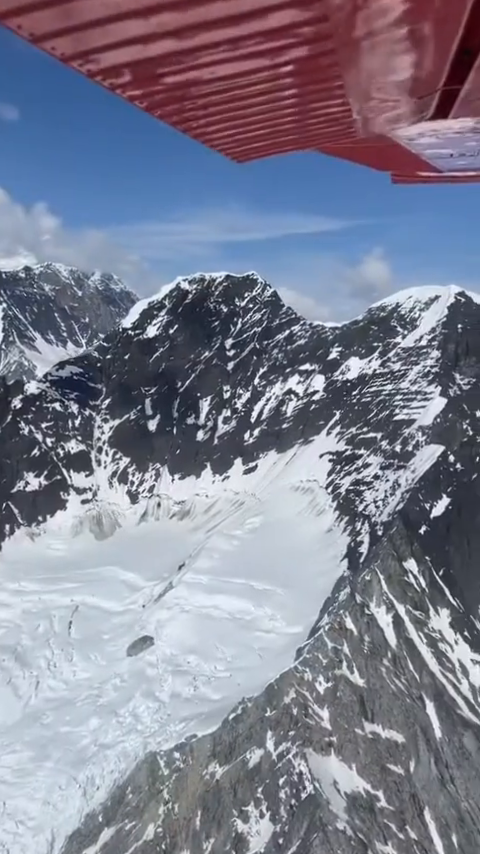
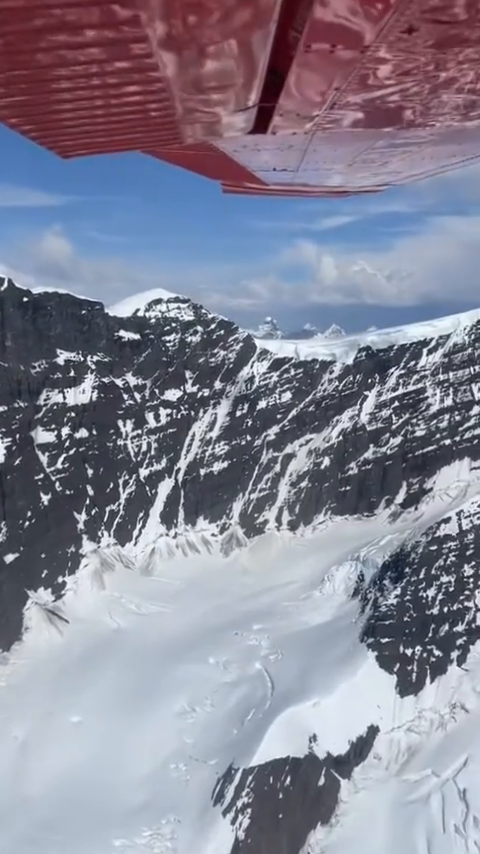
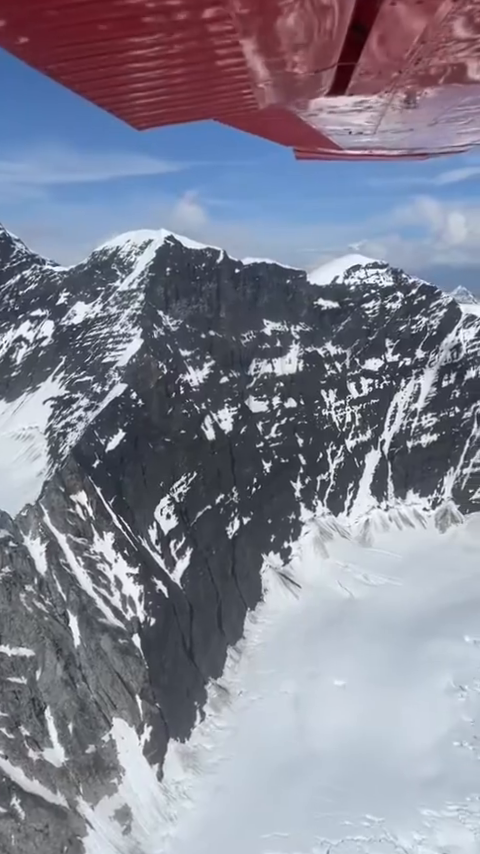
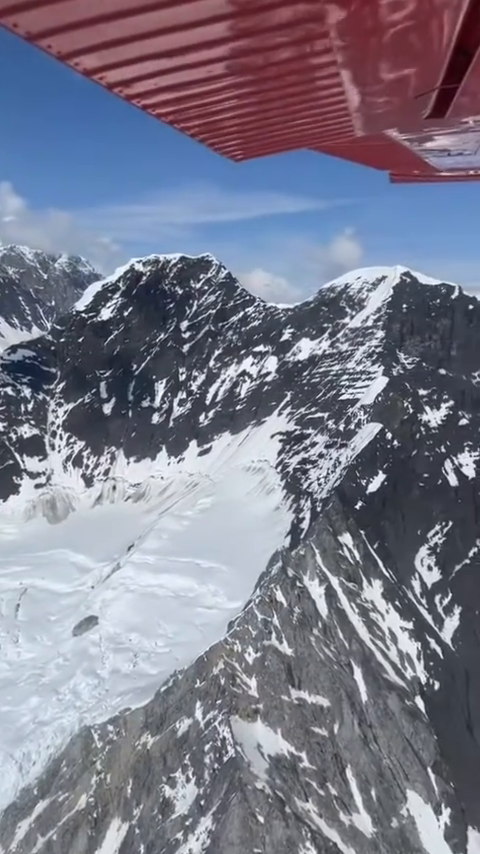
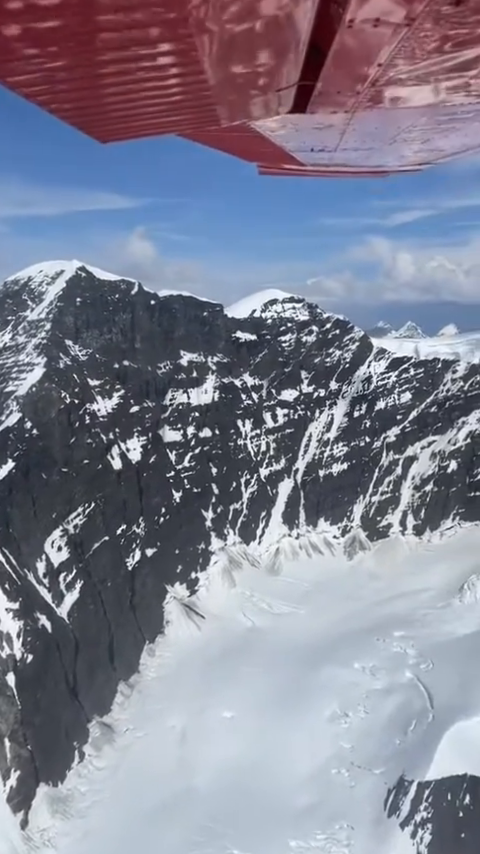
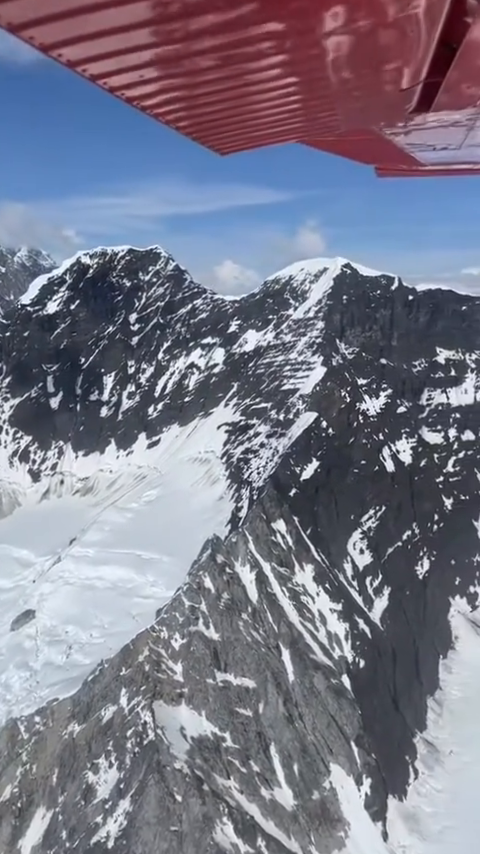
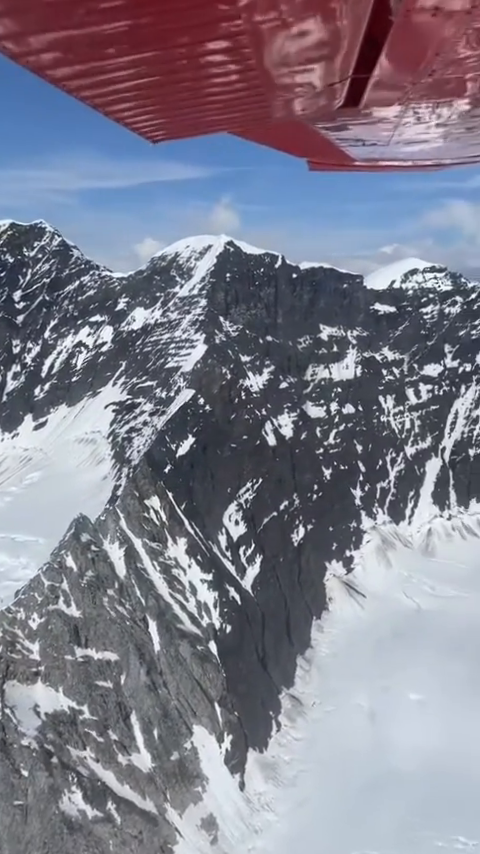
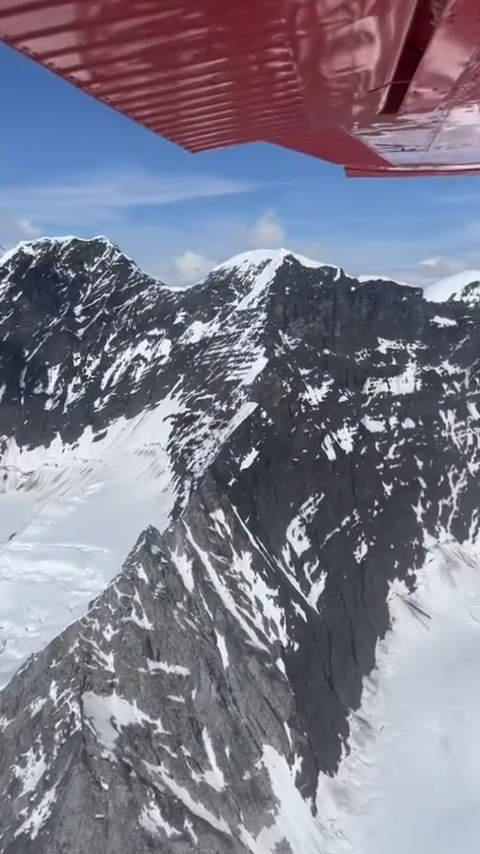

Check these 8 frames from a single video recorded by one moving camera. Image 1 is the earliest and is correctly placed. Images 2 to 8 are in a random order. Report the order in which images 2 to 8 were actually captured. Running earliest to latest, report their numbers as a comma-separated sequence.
4, 6, 8, 7, 3, 5, 2
